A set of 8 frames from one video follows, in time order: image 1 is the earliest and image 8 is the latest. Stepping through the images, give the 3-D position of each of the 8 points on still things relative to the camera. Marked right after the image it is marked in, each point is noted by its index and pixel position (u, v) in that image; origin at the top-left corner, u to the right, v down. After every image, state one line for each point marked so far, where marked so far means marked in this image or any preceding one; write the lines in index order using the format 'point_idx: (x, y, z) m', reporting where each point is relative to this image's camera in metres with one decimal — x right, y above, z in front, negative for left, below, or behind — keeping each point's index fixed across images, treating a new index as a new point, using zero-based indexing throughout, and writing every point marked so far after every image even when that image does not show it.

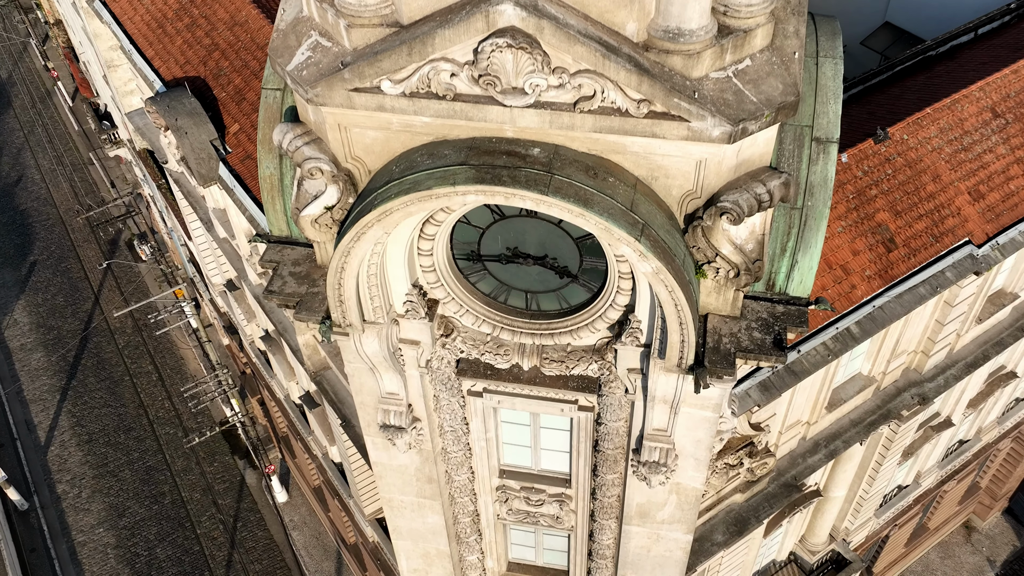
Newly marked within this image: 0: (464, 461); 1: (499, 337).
0: (-1.1, -4.2, +18.8) m
1: (-0.3, -1.0, +15.9) m
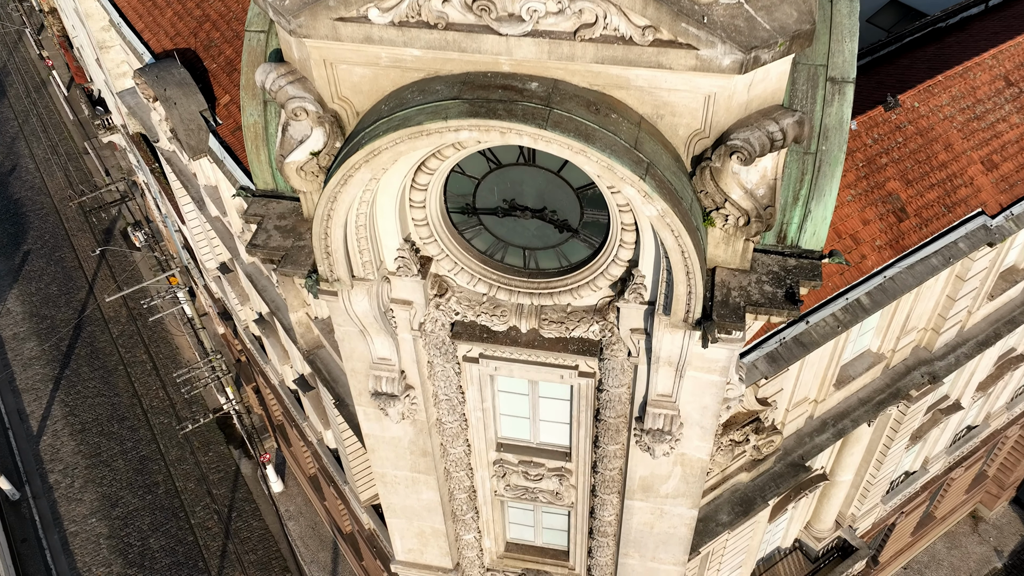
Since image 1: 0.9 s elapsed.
0: (-1.2, -3.3, +18.0) m
1: (-0.3, -0.2, +15.2) m
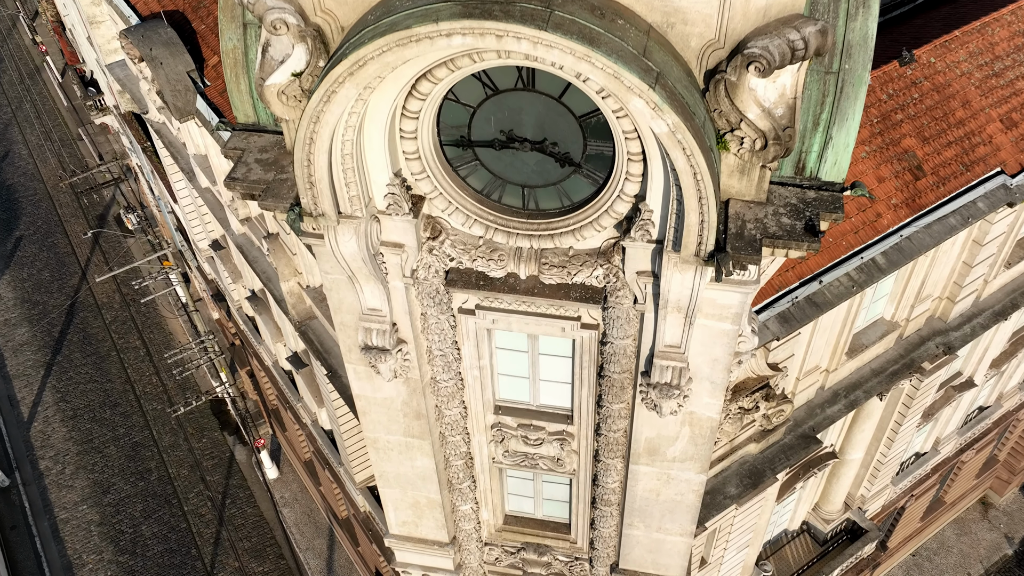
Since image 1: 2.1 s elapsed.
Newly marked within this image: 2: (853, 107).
0: (-1.2, -2.3, +17.1) m
1: (-0.4, +0.9, +14.2) m
2: (+5.2, +2.8, +12.0) m
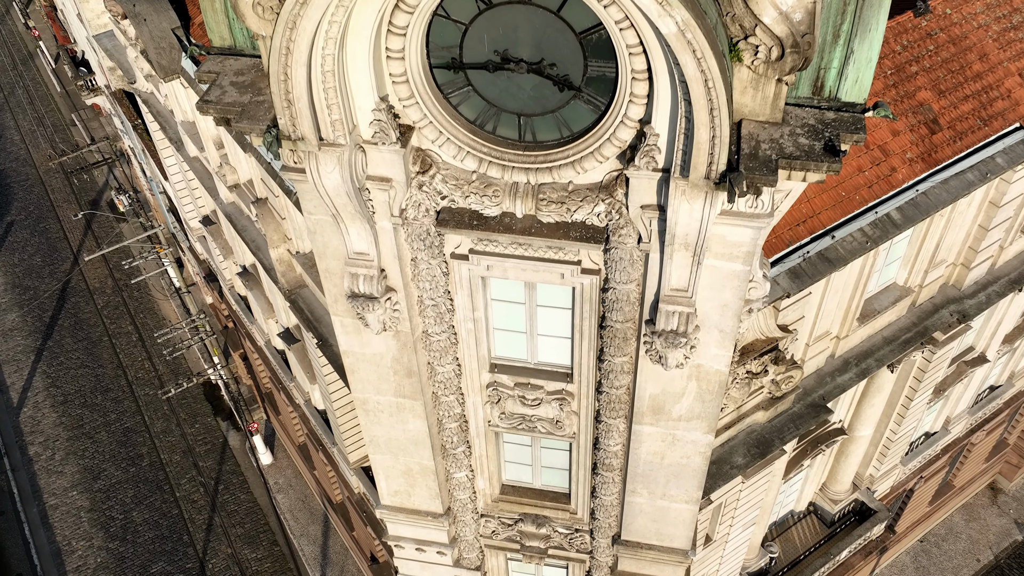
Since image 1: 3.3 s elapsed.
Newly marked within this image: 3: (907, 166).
0: (-1.3, -1.3, +16.1) m
1: (-0.4, +1.9, +13.3) m
2: (+5.1, +3.8, +11.0) m
3: (+9.8, +3.0, +19.5) m
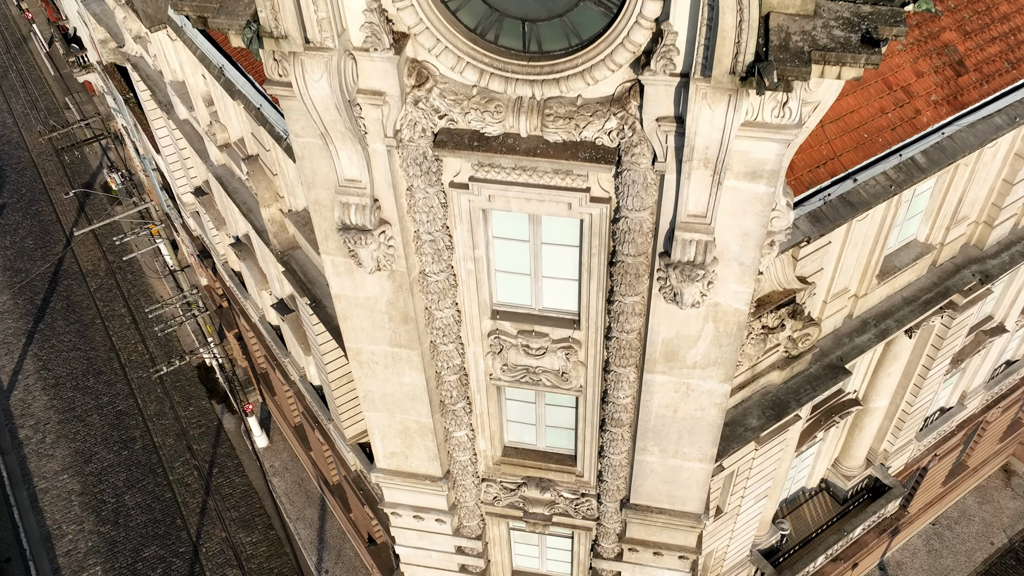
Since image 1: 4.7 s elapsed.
0: (-1.2, -0.1, +15.1) m
1: (-0.4, +3.1, +12.2) m
2: (+5.2, +5.0, +10.0) m
3: (+9.9, +4.2, +18.4) m
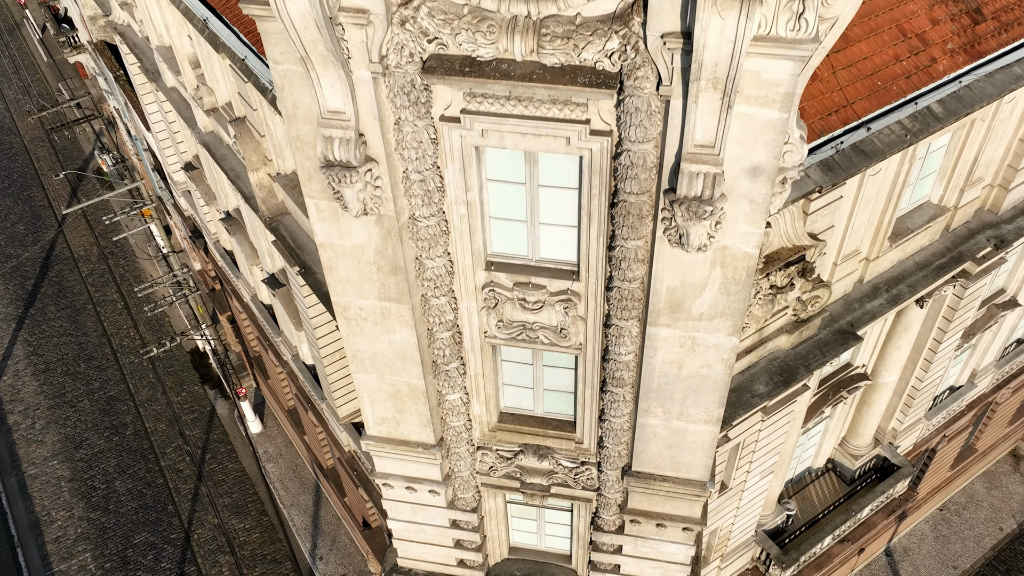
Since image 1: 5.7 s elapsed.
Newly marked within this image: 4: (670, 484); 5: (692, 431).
0: (-1.3, +0.9, +14.2) m
1: (-0.5, +4.1, +11.4) m
2: (+5.1, +6.0, +9.1) m
3: (+9.8, +5.2, +17.6) m
4: (+3.5, -4.4, +17.4) m
5: (+3.7, -2.9, +16.2) m
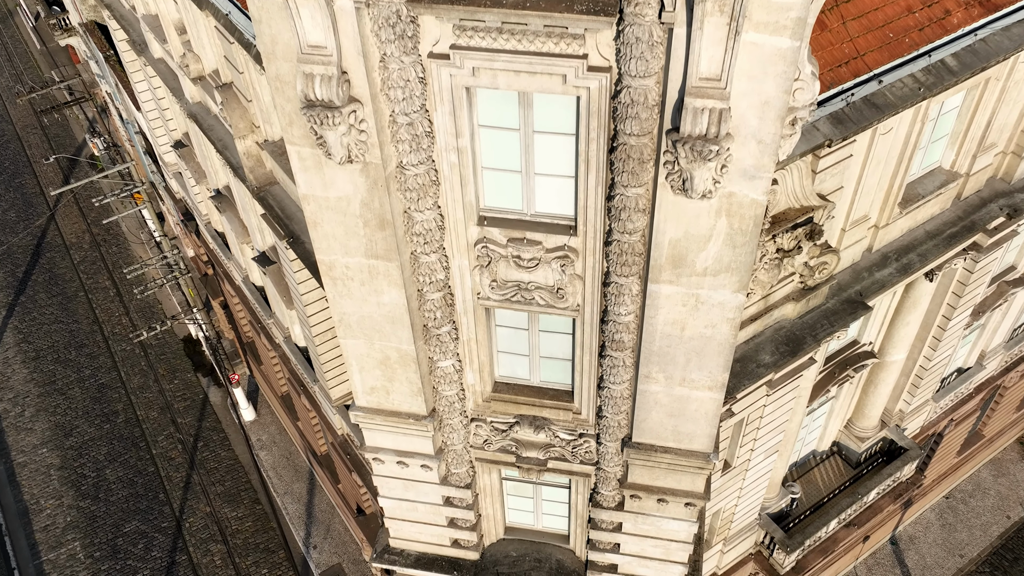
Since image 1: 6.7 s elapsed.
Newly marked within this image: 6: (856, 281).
0: (-1.4, +1.7, +13.5) m
1: (-0.6, +4.9, +10.6) m
2: (+5.0, +6.8, +8.4) m
3: (+9.7, +6.0, +16.8) m
4: (+3.4, -3.6, +16.7) m
5: (+3.6, -2.1, +15.5) m
6: (+8.6, +0.2, +19.7) m
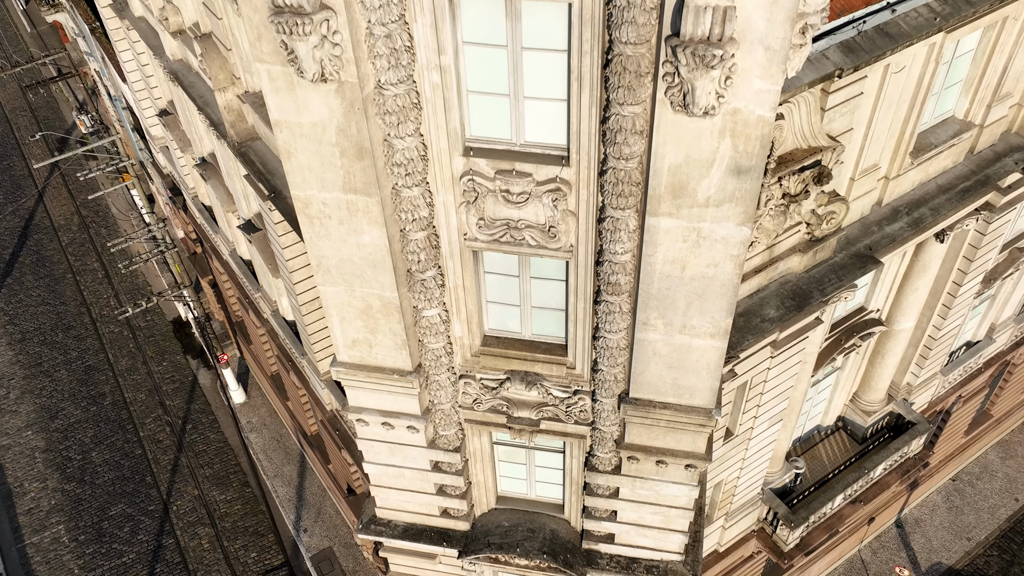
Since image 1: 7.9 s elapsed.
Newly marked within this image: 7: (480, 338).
0: (-1.6, +2.8, +12.5) m
1: (-0.8, +6.0, +9.7) m
2: (+4.8, +7.8, +7.4) m
3: (+9.5, +7.1, +15.9) m
4: (+3.2, -2.5, +15.7) m
5: (+3.4, -1.1, +14.5) m
6: (+8.4, +1.3, +18.7) m
7: (-0.7, -1.0, +16.3) m
